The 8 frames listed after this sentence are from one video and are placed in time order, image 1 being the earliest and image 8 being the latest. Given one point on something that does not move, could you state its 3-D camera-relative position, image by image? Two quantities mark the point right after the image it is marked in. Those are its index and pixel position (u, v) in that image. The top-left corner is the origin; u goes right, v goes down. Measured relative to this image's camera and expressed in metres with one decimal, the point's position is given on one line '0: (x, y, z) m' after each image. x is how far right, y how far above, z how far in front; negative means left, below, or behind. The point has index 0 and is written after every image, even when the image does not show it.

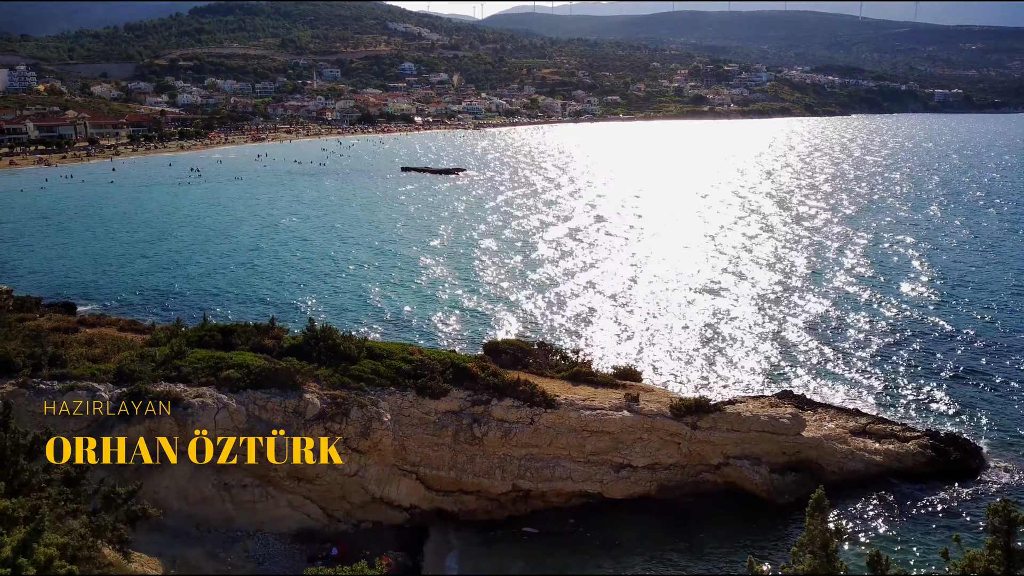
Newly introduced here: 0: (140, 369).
0: (-7.3, -1.6, +14.4) m
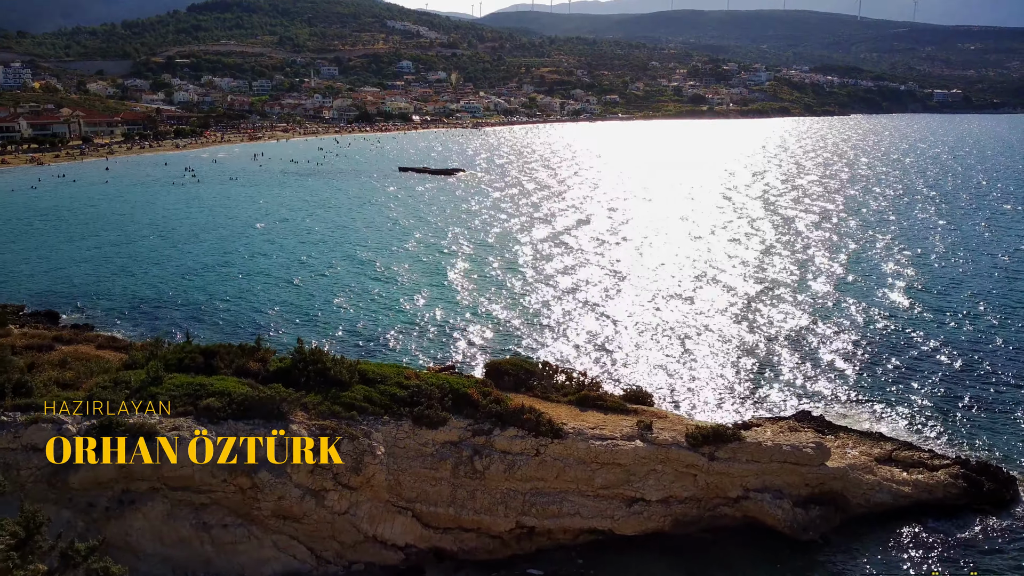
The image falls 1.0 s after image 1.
0: (-7.2, -2.0, +13.2) m
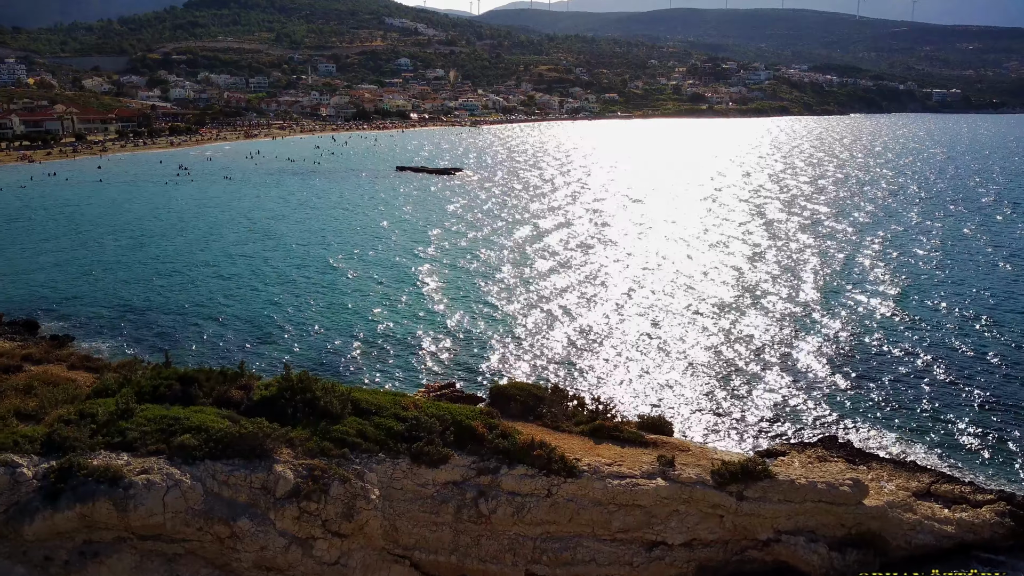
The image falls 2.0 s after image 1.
0: (-7.1, -2.4, +11.8) m
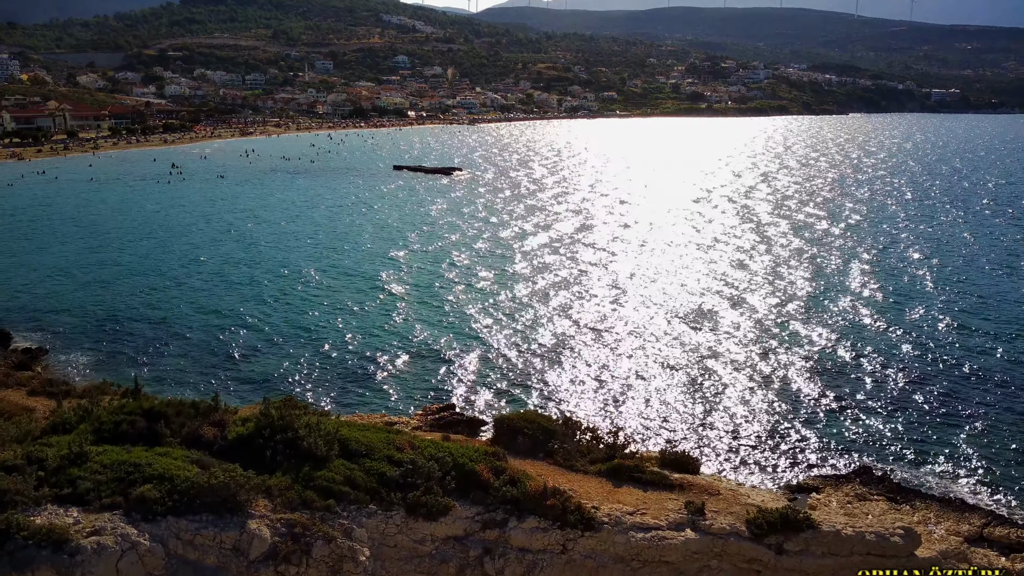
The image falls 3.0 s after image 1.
0: (-6.9, -2.8, +10.2) m
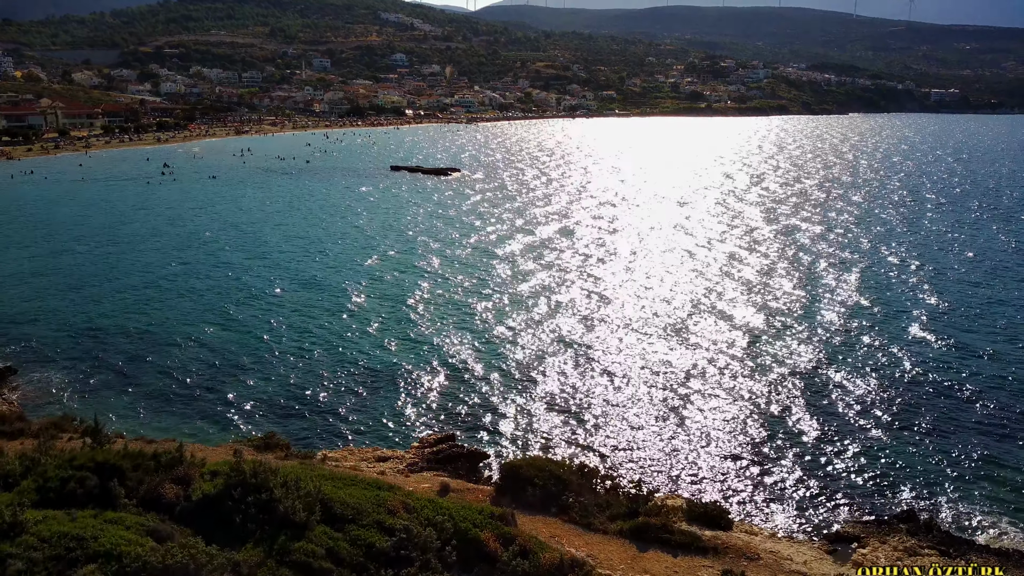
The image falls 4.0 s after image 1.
0: (-6.8, -3.3, +8.6) m
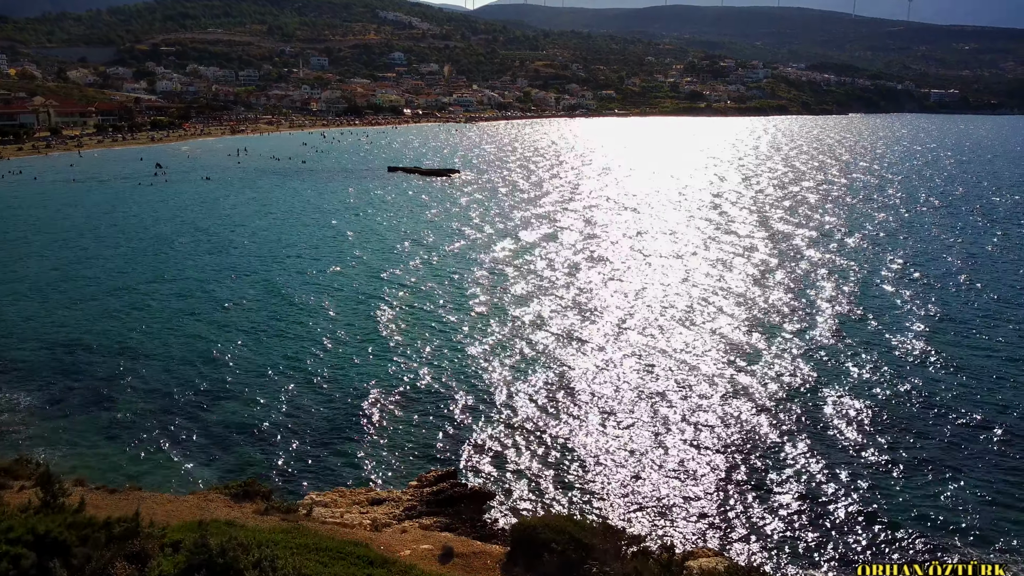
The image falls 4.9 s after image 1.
0: (-6.6, -3.8, +6.9) m
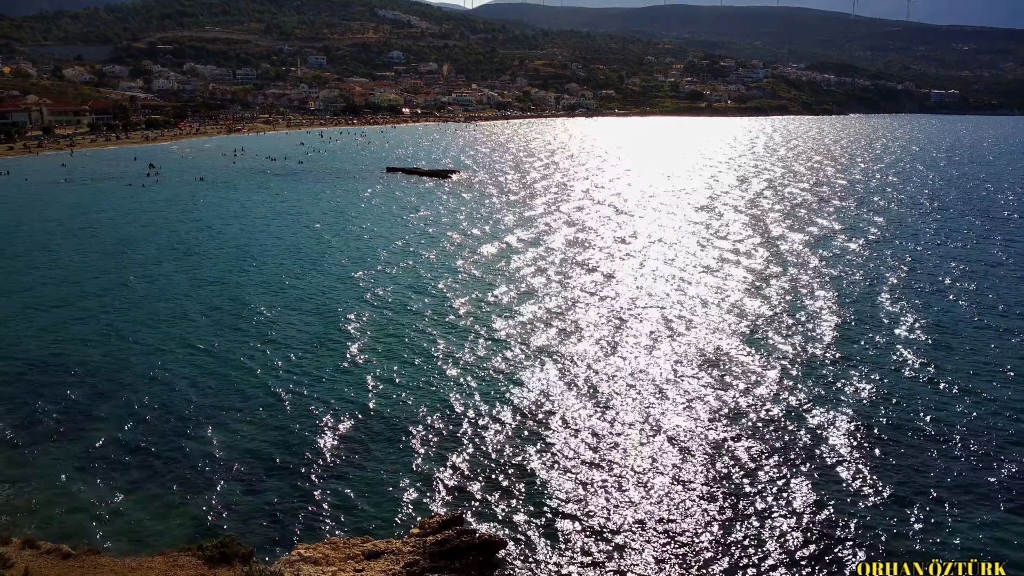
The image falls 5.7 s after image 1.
0: (-6.3, -4.2, +5.1) m
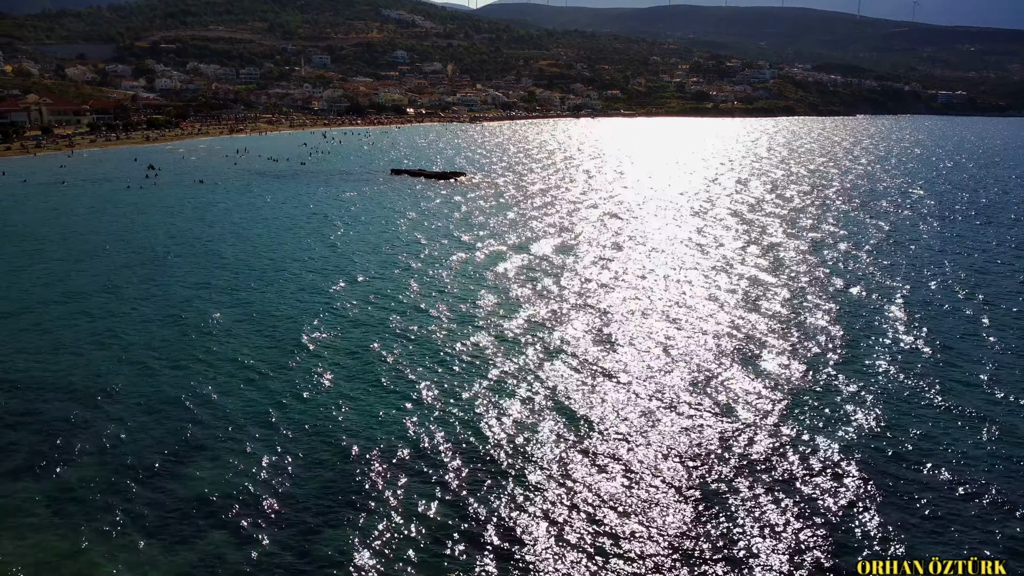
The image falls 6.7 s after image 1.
0: (-5.4, -4.9, +2.7) m
